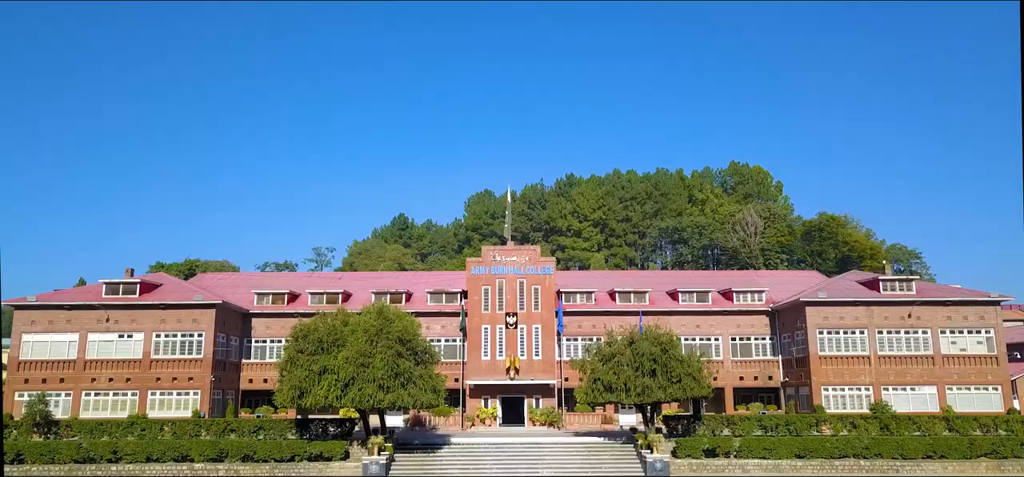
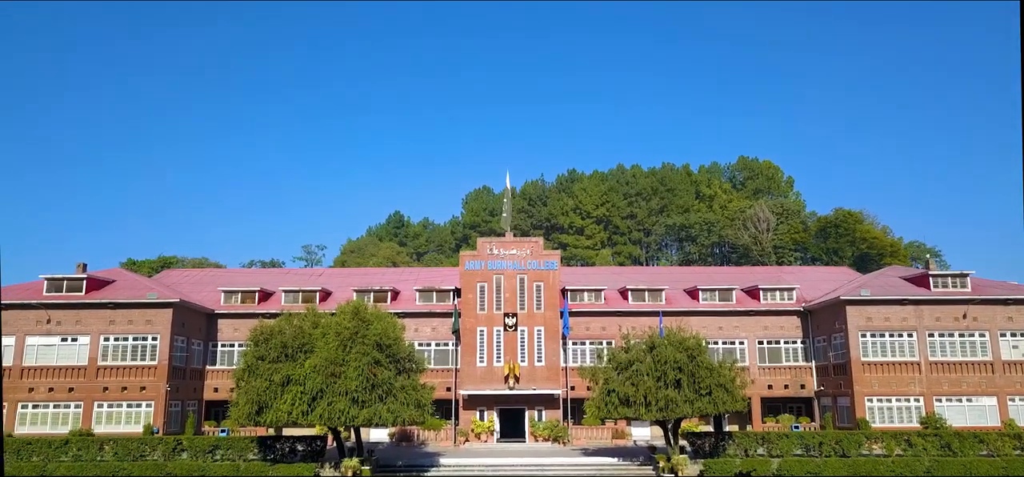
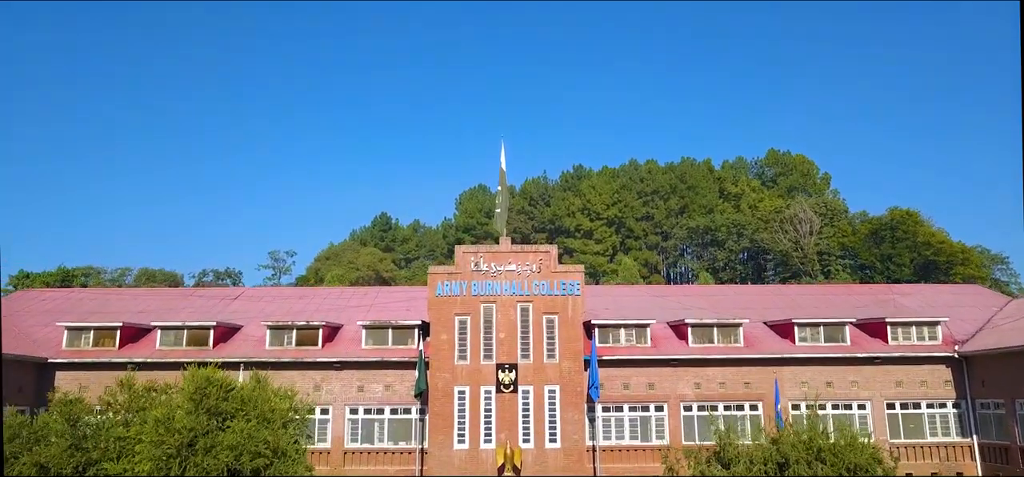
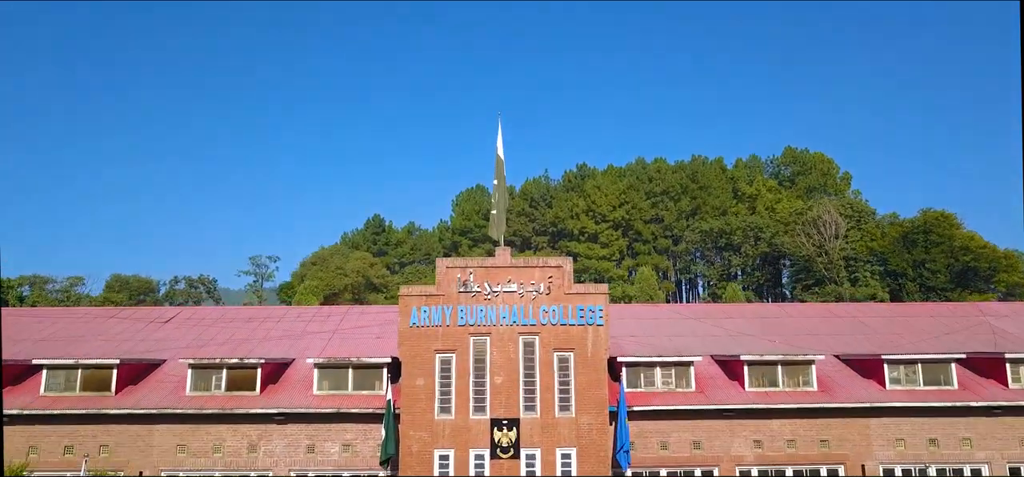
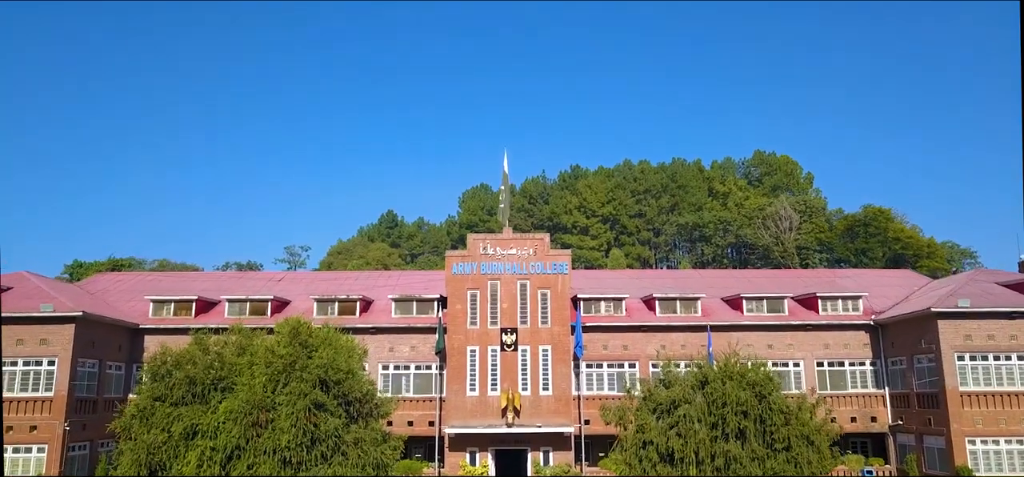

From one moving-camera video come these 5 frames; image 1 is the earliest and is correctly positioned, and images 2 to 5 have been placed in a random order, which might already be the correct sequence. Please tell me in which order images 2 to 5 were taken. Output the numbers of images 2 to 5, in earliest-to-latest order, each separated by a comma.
2, 5, 3, 4
